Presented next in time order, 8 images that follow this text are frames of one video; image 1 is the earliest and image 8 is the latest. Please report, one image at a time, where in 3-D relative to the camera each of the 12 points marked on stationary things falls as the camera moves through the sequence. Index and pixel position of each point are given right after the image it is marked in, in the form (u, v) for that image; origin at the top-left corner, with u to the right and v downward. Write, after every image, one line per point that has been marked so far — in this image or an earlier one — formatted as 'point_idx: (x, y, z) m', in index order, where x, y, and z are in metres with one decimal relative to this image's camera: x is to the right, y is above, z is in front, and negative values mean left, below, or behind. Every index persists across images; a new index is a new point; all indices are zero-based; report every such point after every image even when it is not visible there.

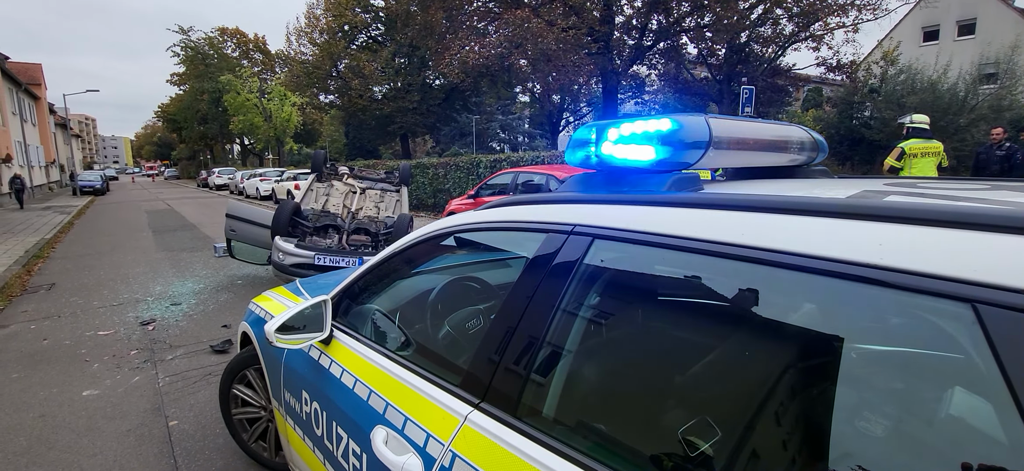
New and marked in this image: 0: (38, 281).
0: (-8.0, -0.8, +8.3) m
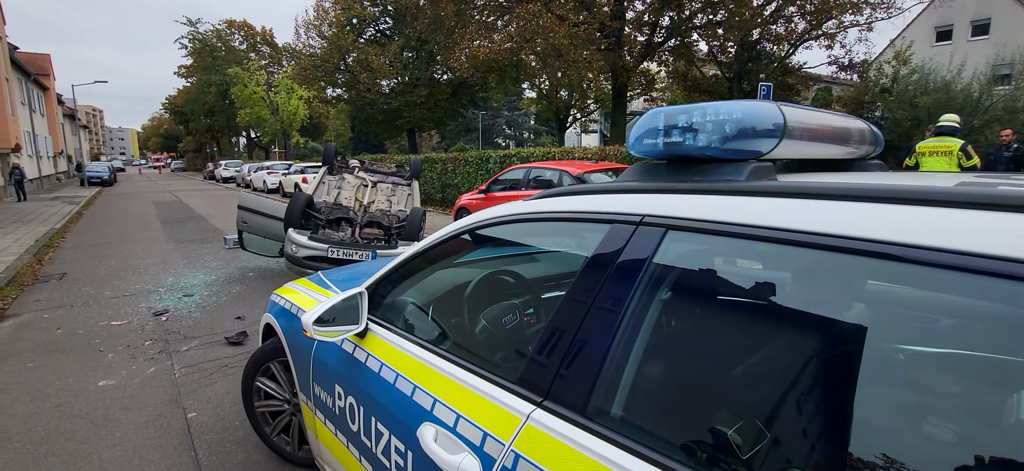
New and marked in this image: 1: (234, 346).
0: (-7.8, -0.6, +8.3) m
1: (-2.7, -1.1, +4.7) m
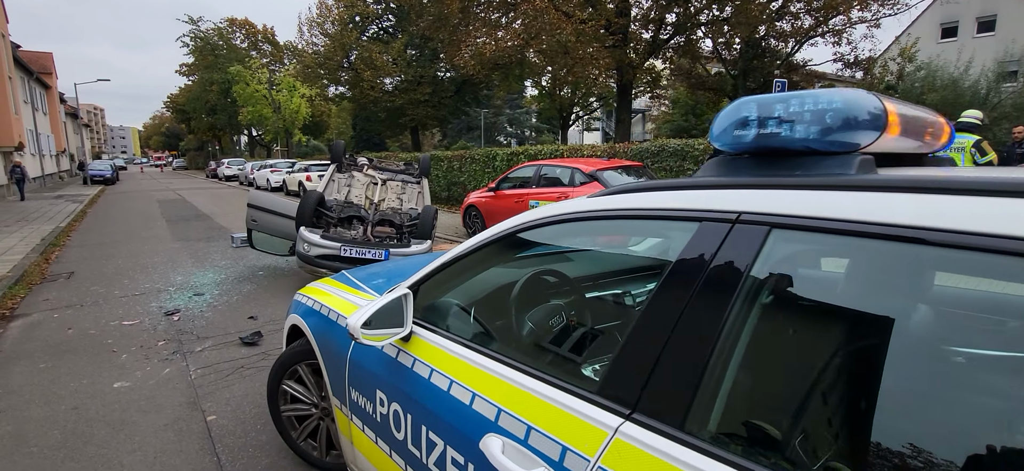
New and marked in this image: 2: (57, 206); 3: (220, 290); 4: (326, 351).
0: (-7.6, -0.6, +8.2) m
1: (-2.5, -1.0, +4.6) m
2: (-16.5, +1.1, +17.9) m
3: (-3.9, -0.7, +6.7) m
4: (-0.9, -0.5, +2.3) m
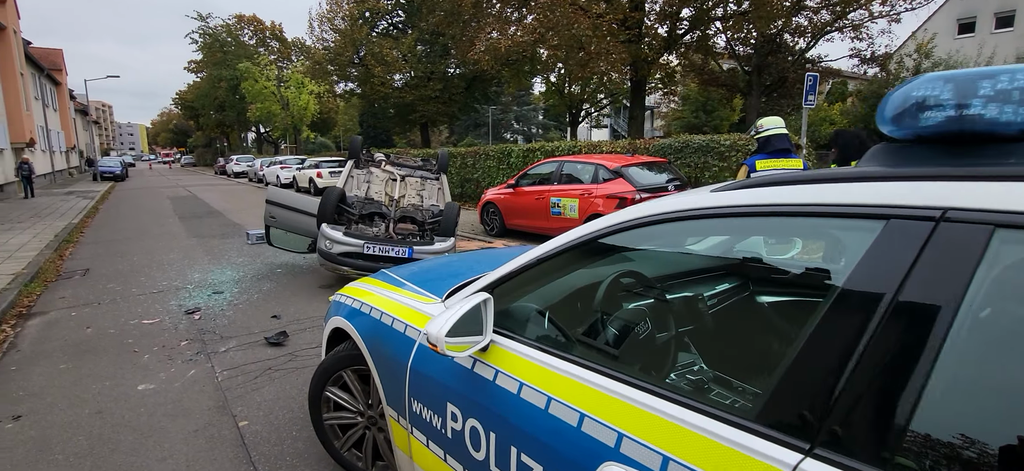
0: (-7.2, -0.5, +8.1) m
1: (-2.2, -1.0, +4.5) m
2: (-16.1, +1.2, +17.9) m
3: (-3.6, -0.7, +6.5) m
4: (-0.6, -0.5, +2.1) m
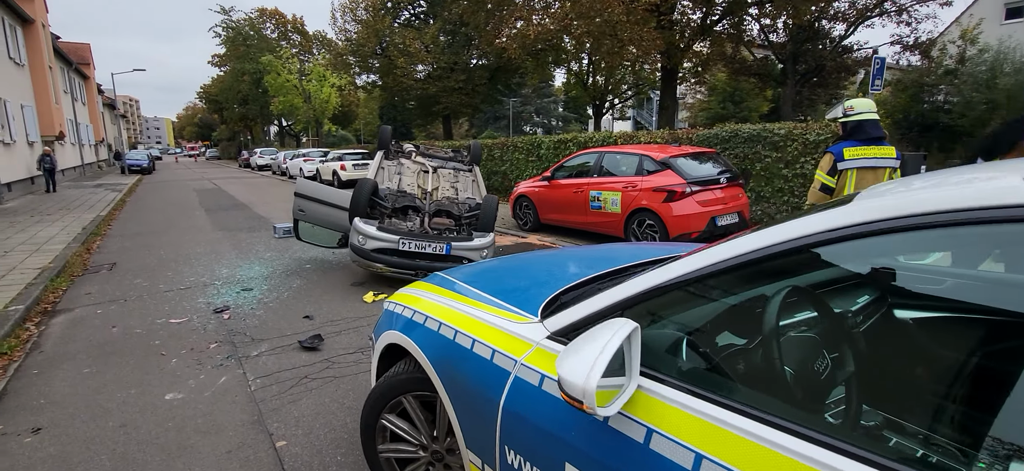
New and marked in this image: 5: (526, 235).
0: (-6.6, -0.4, +8.0) m
1: (-1.7, -1.0, +4.2) m
2: (-15.1, +1.5, +18.0) m
3: (-3.1, -0.6, +6.2) m
4: (-0.2, -0.5, +1.7) m
5: (+0.3, 0.0, +9.4) m
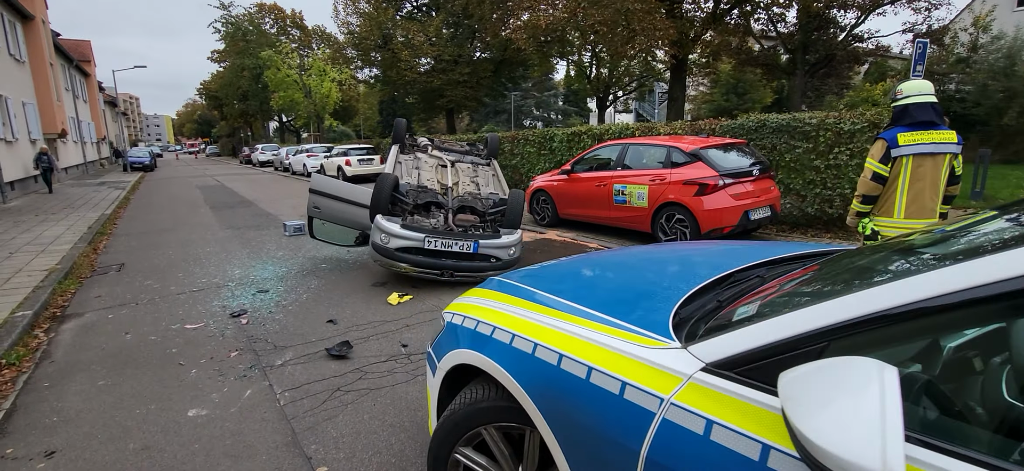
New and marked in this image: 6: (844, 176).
0: (-6.3, -0.4, +7.7) m
1: (-1.4, -1.0, +3.9) m
2: (-14.8, +1.5, +17.7) m
3: (-2.7, -0.6, +6.0) m
4: (+0.1, -0.5, +1.4) m
5: (+0.6, +0.1, +9.1) m
6: (+5.0, +0.9, +7.5) m
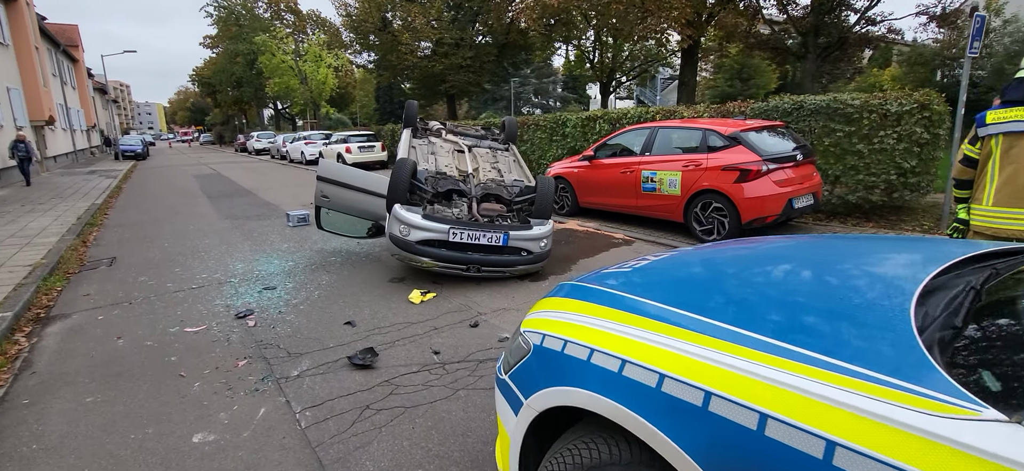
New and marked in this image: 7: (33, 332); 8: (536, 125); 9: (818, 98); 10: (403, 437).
0: (-6.0, -0.3, +7.1) m
1: (-1.0, -0.9, +3.4) m
2: (-14.5, +1.9, +17.1) m
3: (-2.4, -0.5, +5.4) m
4: (+0.5, -0.5, +1.0) m
5: (+0.9, +0.3, +8.6) m
6: (+5.4, +1.1, +7.0) m
7: (-4.2, -0.8, +4.4) m
8: (+0.6, +3.0, +13.4) m
9: (+4.7, +2.1, +7.5) m
10: (-0.6, -1.1, +2.6) m
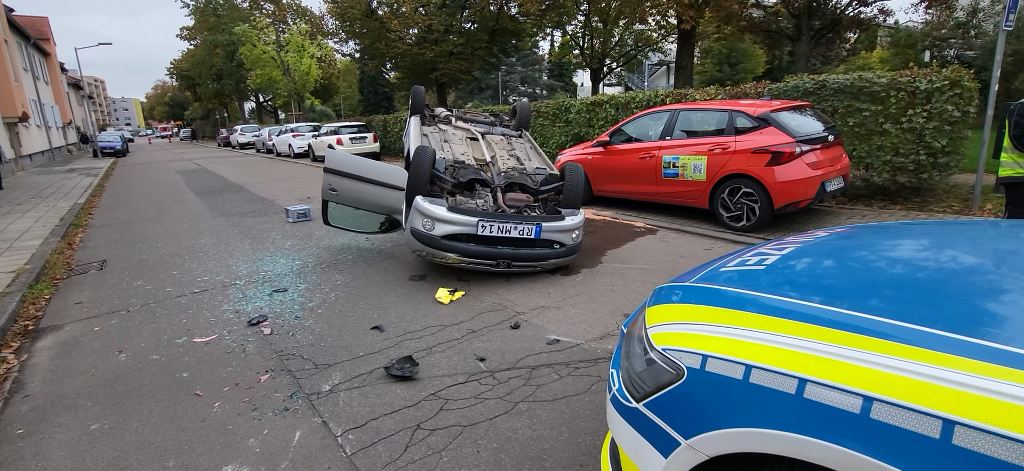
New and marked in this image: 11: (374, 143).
0: (-5.7, -0.3, +6.6) m
1: (-0.7, -0.9, +3.0) m
2: (-14.6, +1.9, +16.3) m
3: (-2.1, -0.5, +5.0) m
4: (+0.9, -0.5, +0.6) m
5: (+1.1, +0.4, +8.3) m
6: (+5.6, +1.3, +6.8) m
7: (-3.9, -0.9, +3.9) m
8: (+0.6, +3.2, +13.0) m
9: (+4.8, +2.3, +7.3) m
10: (-0.2, -1.1, +2.3) m
11: (-5.4, +3.7, +19.6) m
